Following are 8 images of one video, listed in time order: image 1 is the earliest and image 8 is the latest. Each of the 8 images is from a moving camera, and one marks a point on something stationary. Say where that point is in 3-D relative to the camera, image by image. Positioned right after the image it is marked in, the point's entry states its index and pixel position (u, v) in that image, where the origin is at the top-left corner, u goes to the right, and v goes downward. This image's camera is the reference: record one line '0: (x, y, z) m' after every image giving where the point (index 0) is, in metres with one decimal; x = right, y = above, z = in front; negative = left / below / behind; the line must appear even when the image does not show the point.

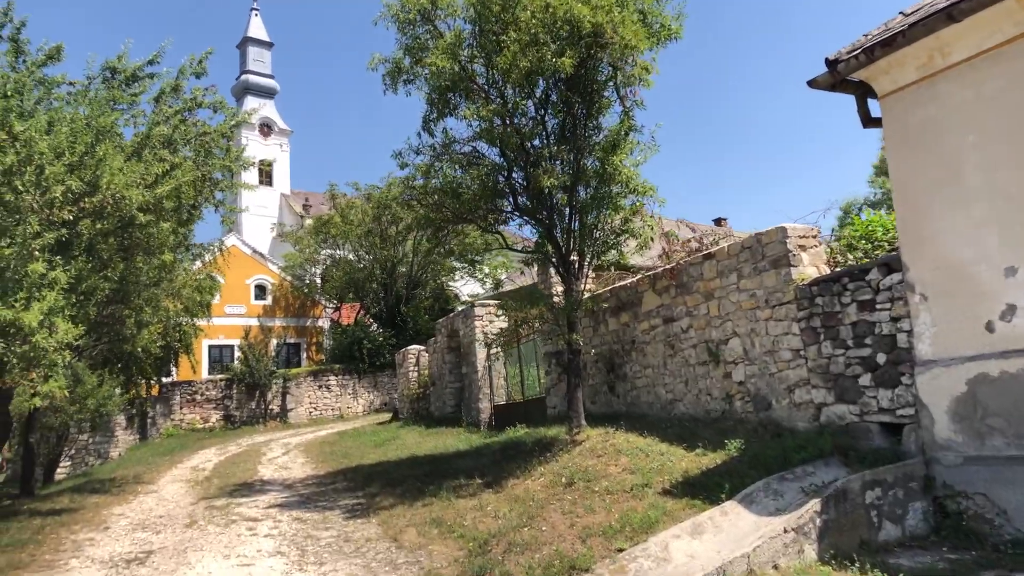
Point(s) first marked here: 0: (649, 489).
0: (+1.1, -1.6, +6.3) m
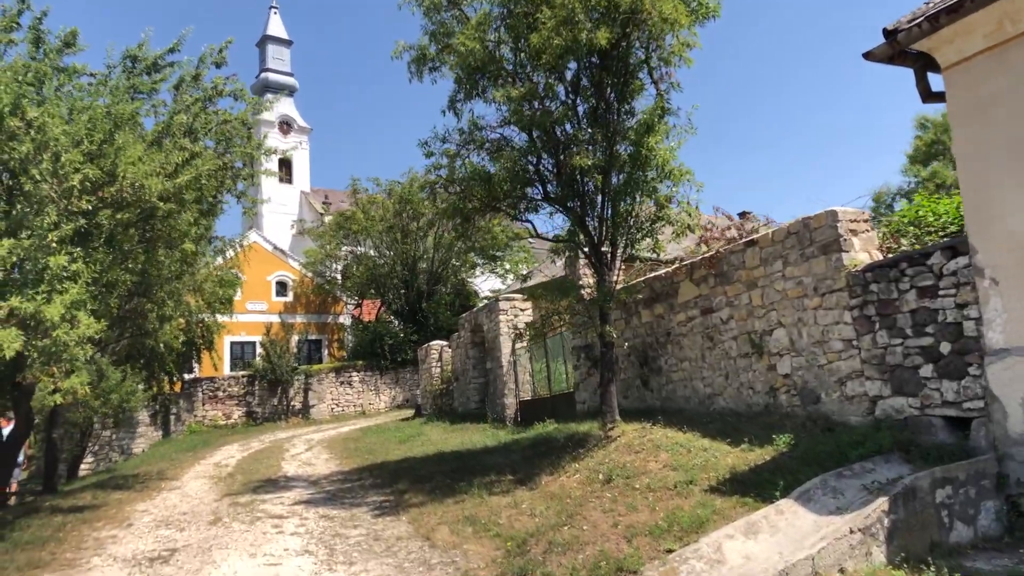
0: (+1.4, -1.5, +6.0) m
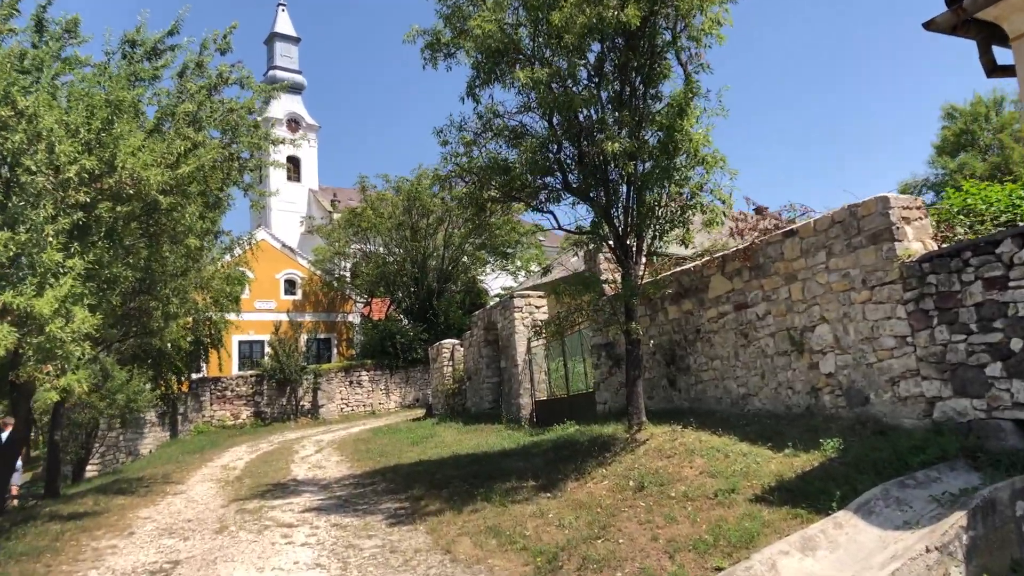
0: (+1.6, -1.5, +5.5) m
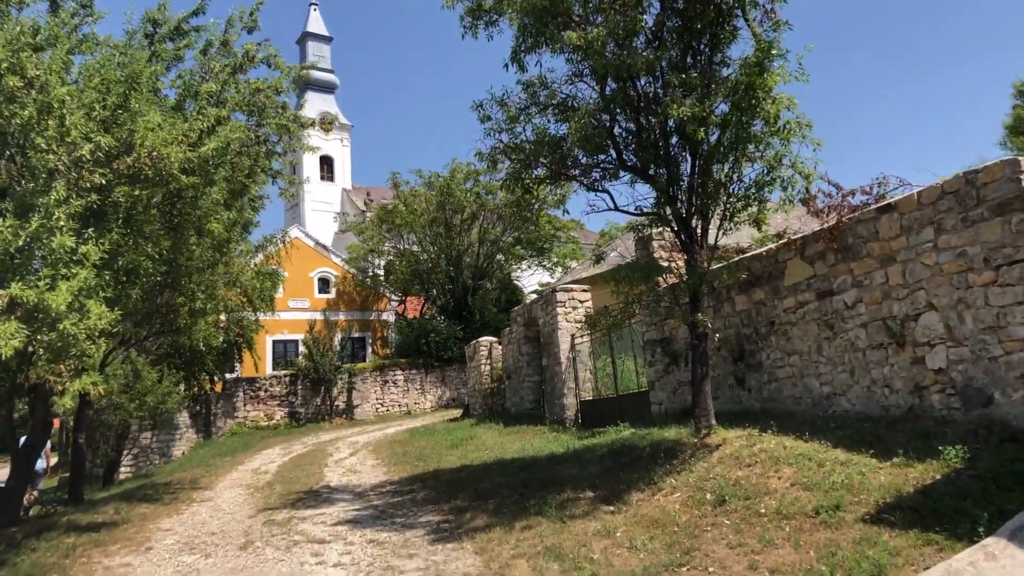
0: (+2.0, -1.4, +4.6) m
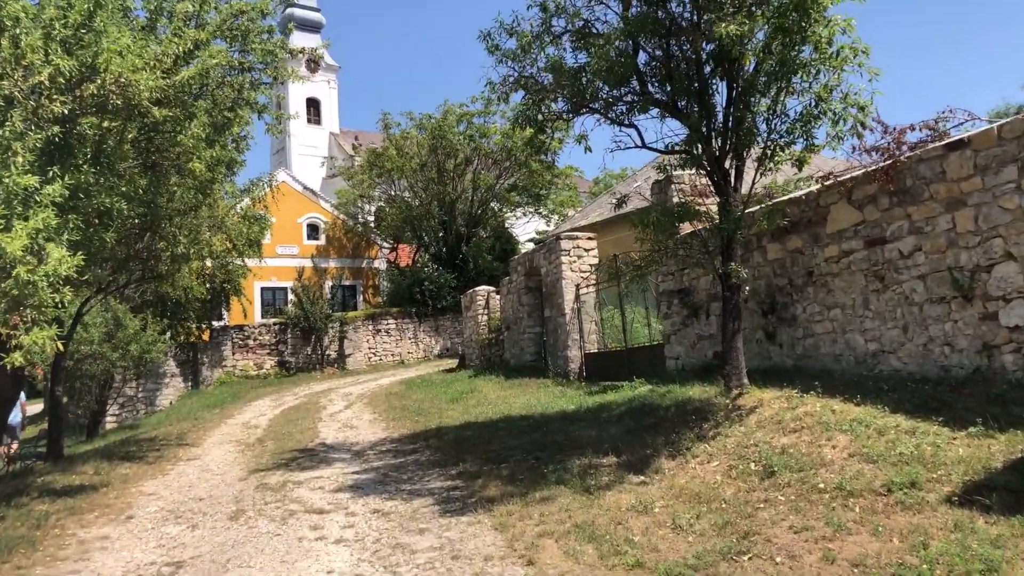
0: (+2.2, -1.1, +4.1) m
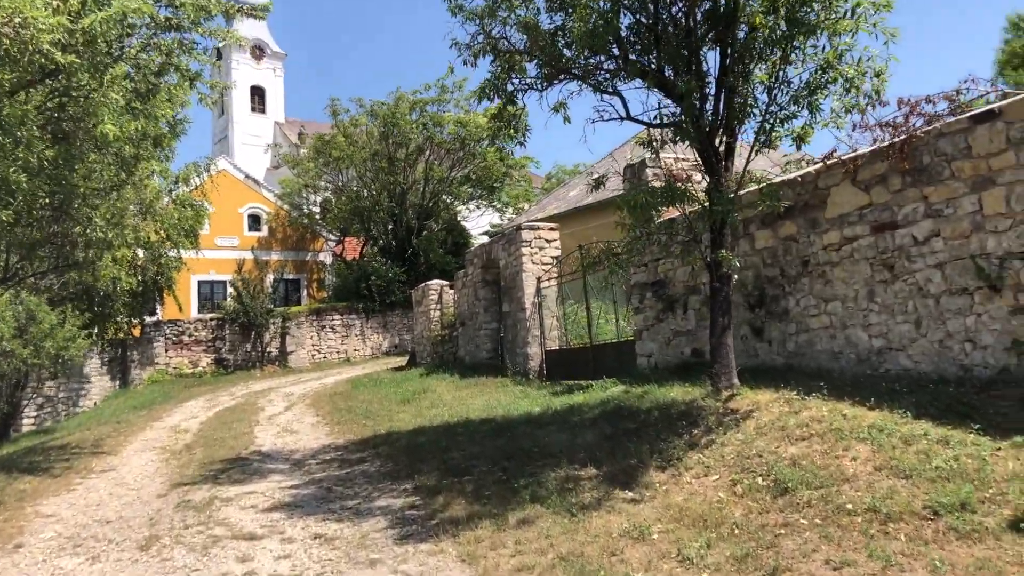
0: (+2.1, -1.0, +3.4) m
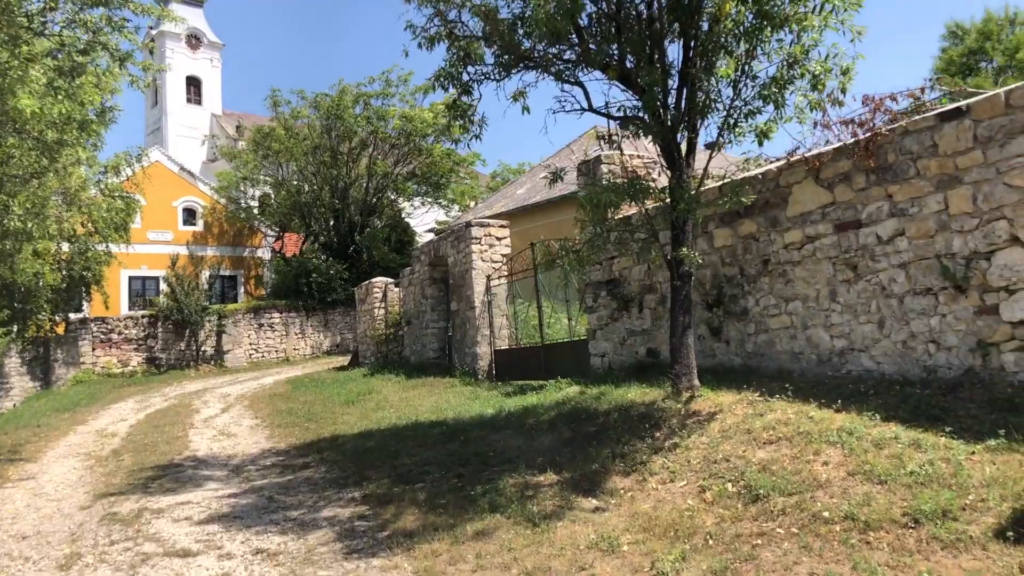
0: (+1.9, -1.0, +3.3) m
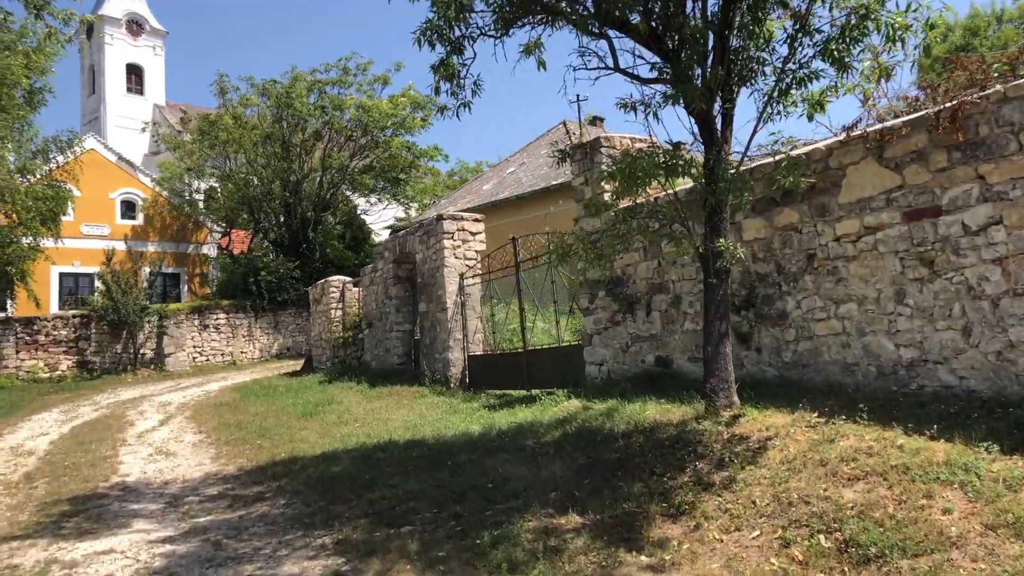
0: (+2.1, -1.0, +2.4) m
